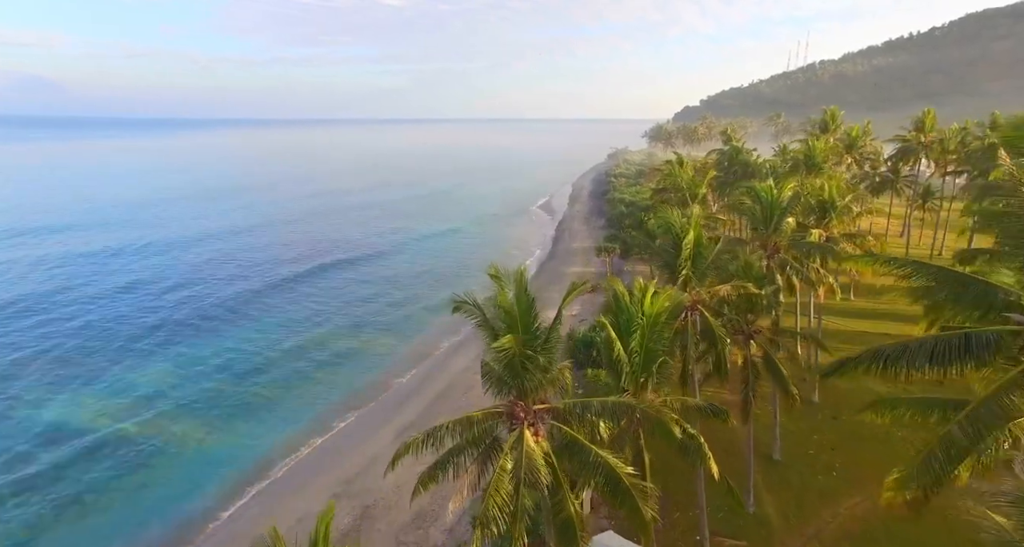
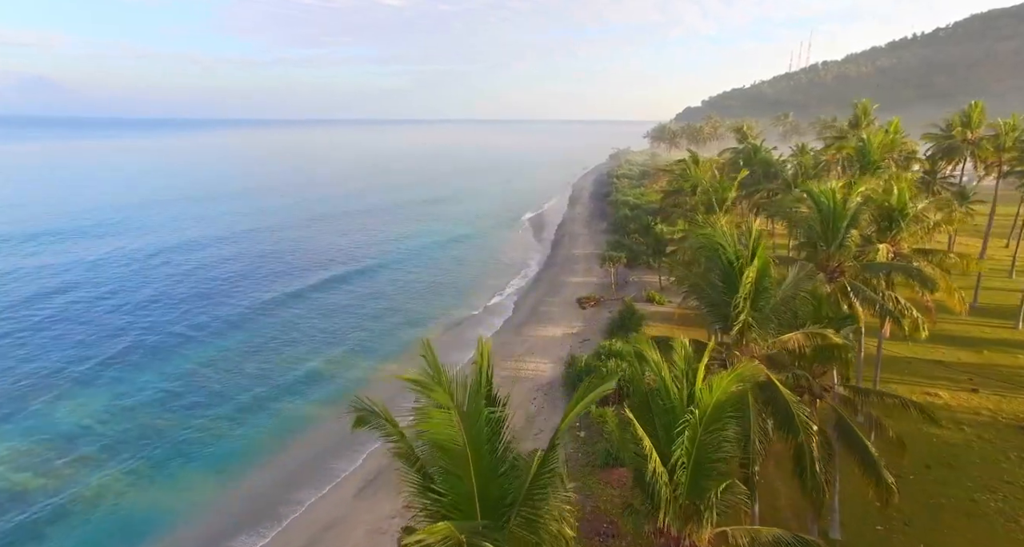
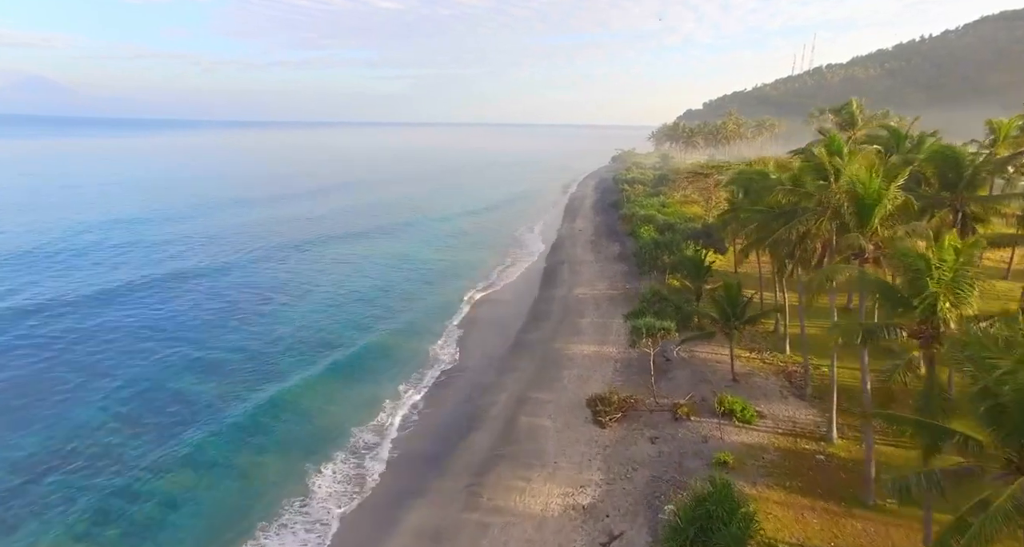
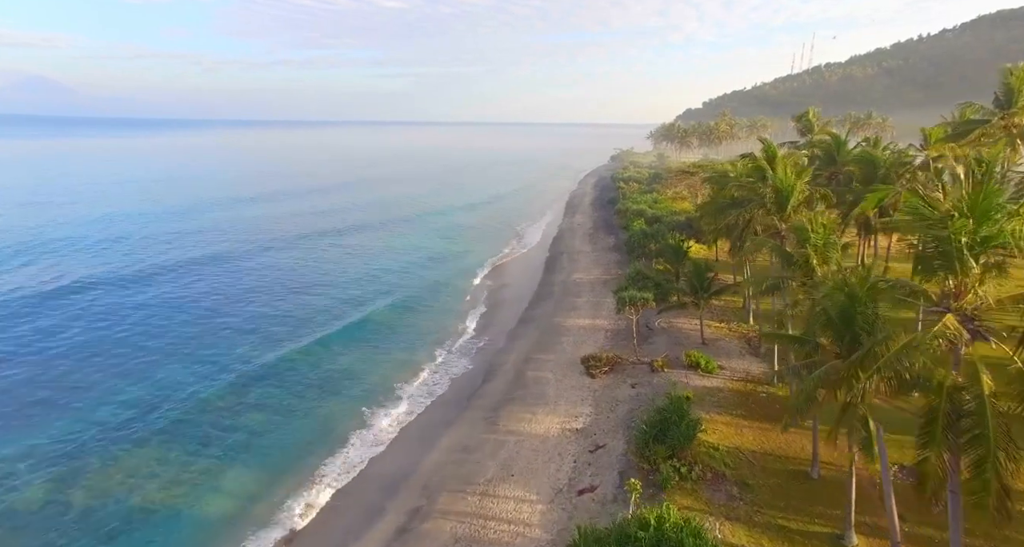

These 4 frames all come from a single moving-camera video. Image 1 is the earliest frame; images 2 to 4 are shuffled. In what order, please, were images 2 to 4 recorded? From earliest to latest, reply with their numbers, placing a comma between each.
2, 4, 3
